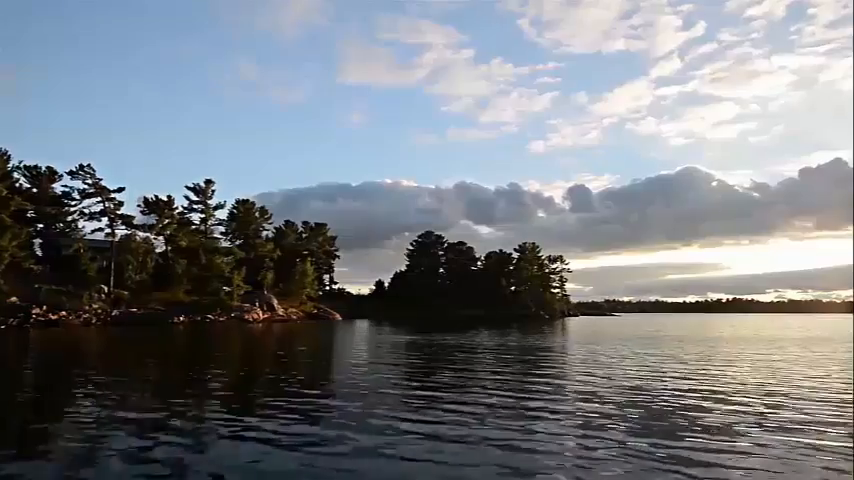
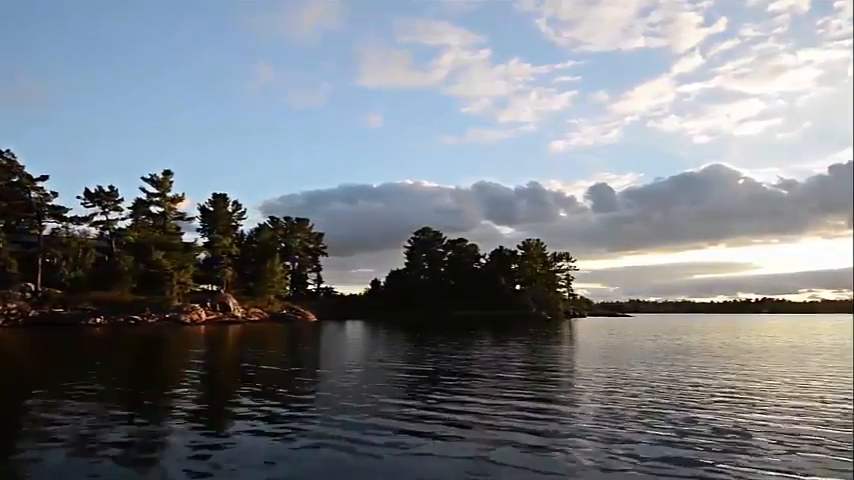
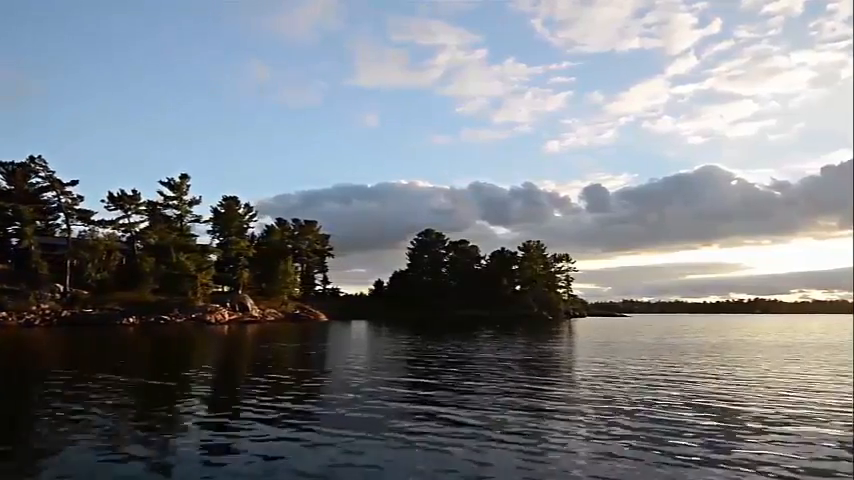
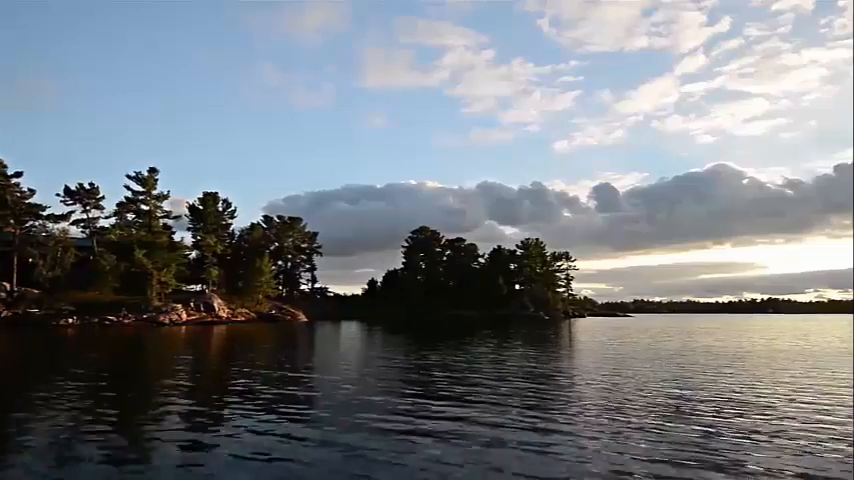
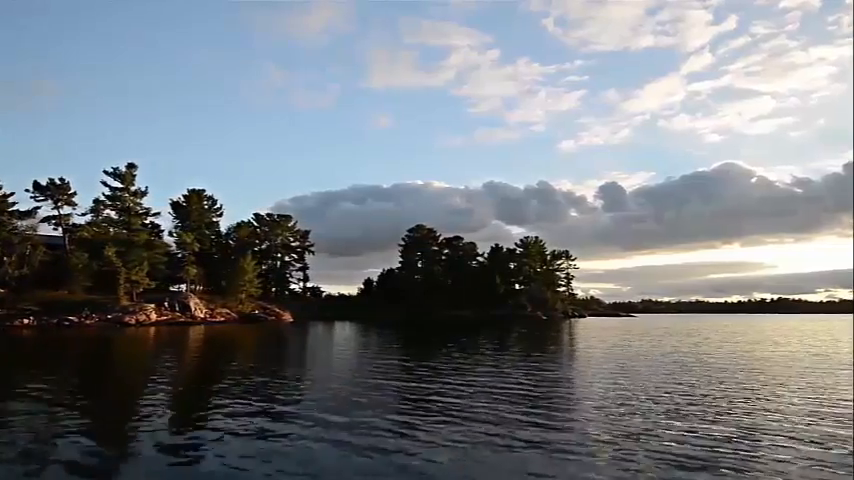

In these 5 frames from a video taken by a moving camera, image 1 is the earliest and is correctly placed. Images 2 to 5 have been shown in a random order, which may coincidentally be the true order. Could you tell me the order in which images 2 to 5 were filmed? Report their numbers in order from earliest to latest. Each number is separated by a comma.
3, 2, 4, 5
